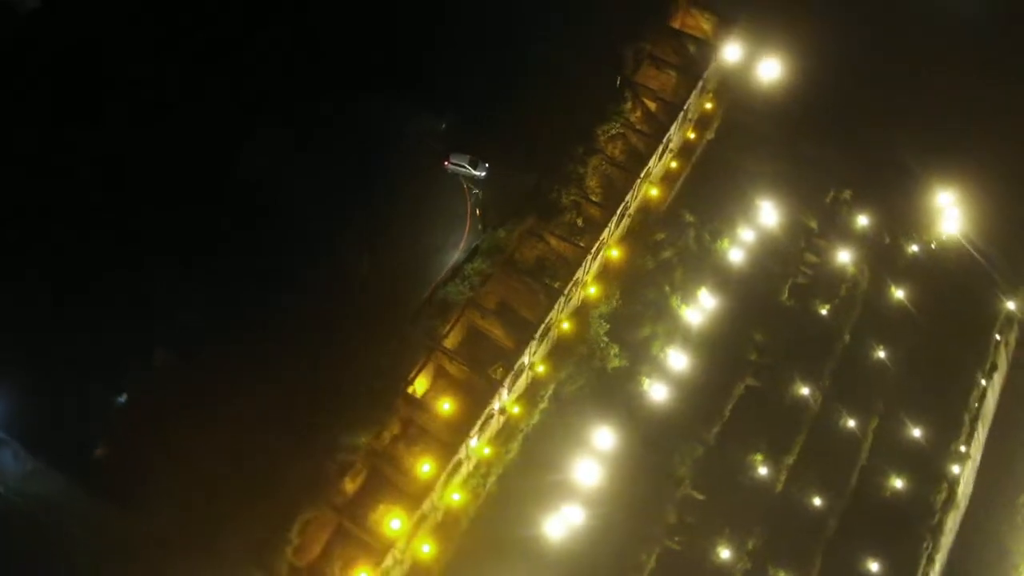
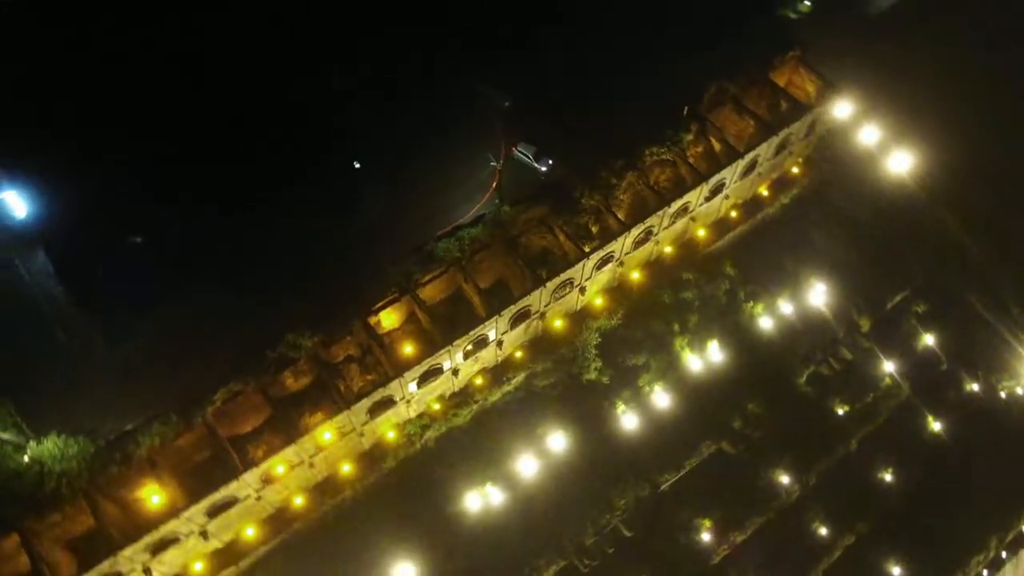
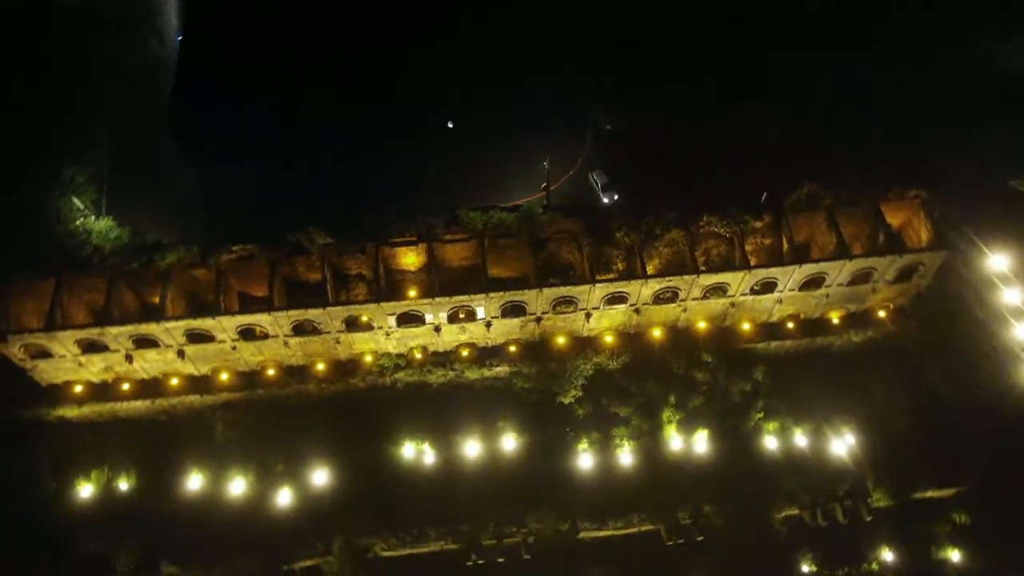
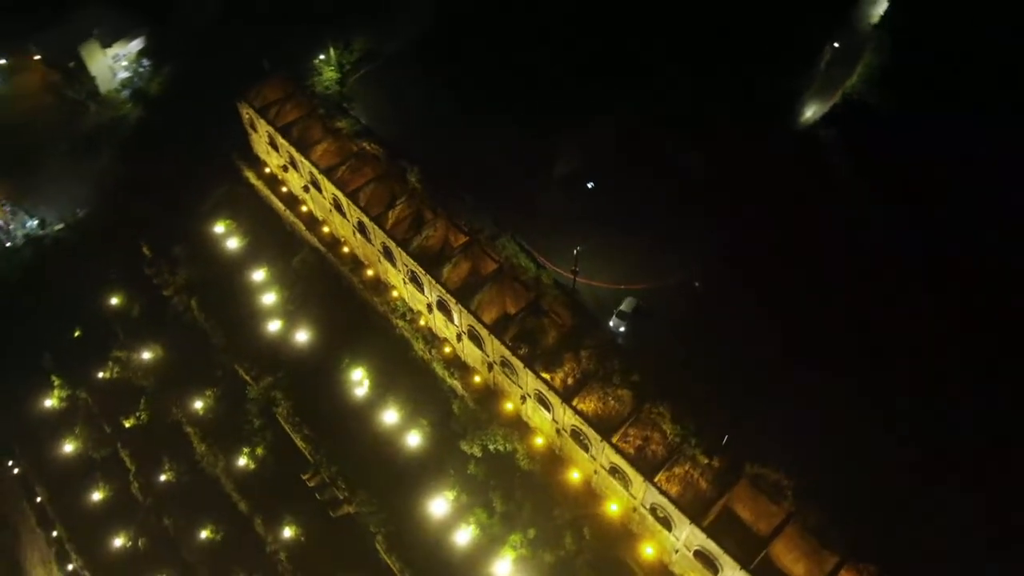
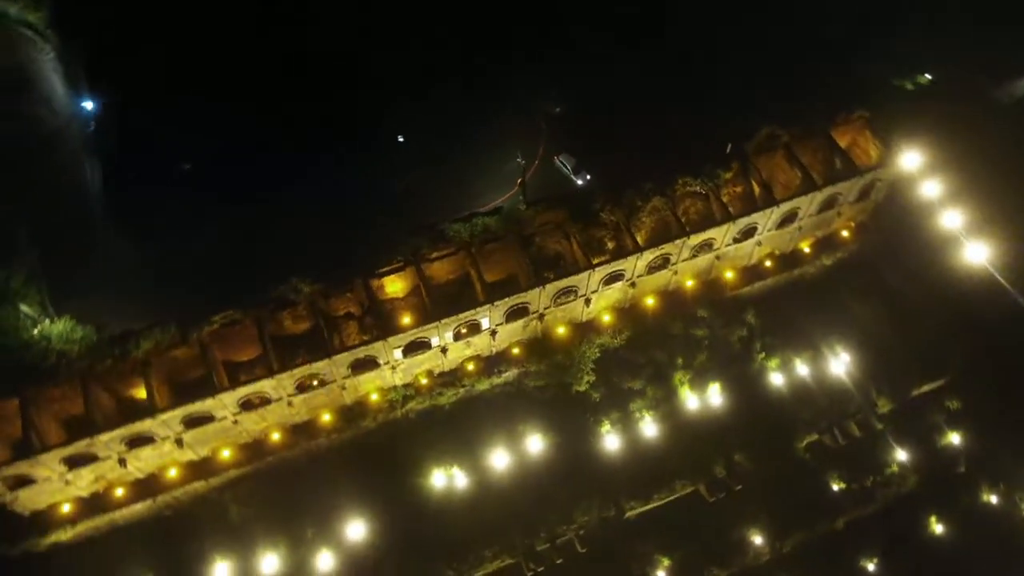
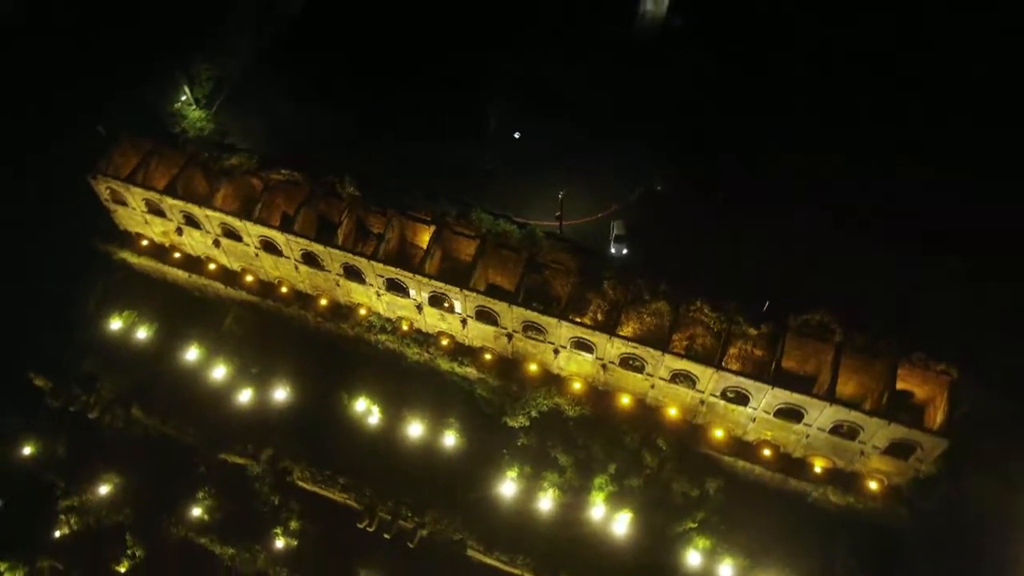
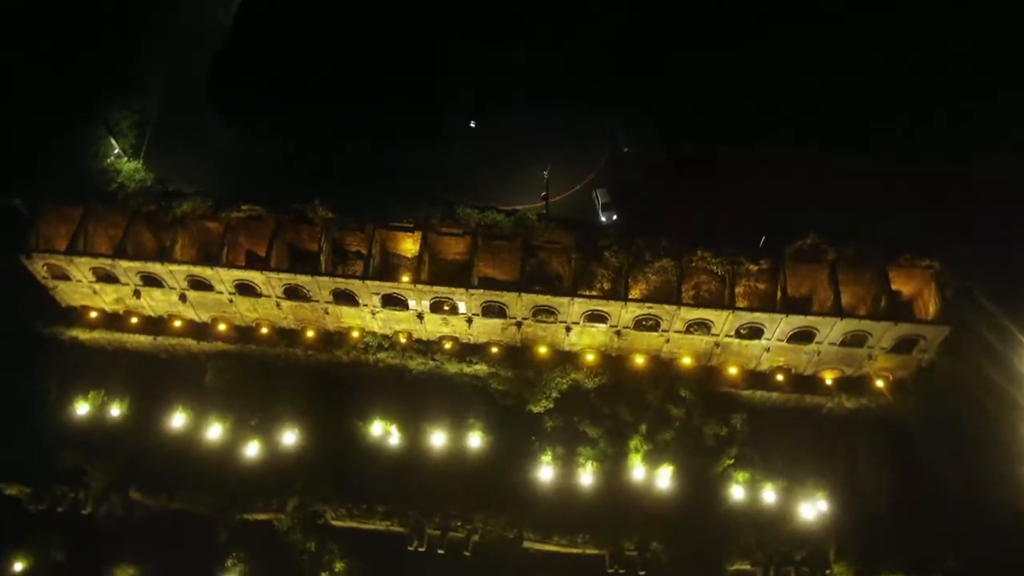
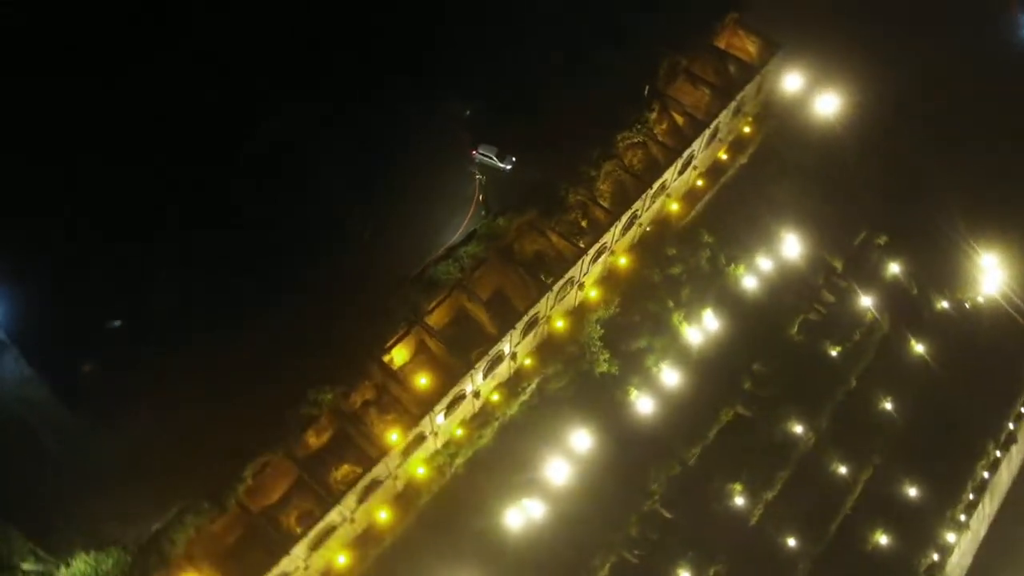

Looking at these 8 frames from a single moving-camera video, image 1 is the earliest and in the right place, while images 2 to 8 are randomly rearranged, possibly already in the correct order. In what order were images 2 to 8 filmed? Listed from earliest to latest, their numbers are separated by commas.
8, 2, 5, 3, 7, 6, 4
